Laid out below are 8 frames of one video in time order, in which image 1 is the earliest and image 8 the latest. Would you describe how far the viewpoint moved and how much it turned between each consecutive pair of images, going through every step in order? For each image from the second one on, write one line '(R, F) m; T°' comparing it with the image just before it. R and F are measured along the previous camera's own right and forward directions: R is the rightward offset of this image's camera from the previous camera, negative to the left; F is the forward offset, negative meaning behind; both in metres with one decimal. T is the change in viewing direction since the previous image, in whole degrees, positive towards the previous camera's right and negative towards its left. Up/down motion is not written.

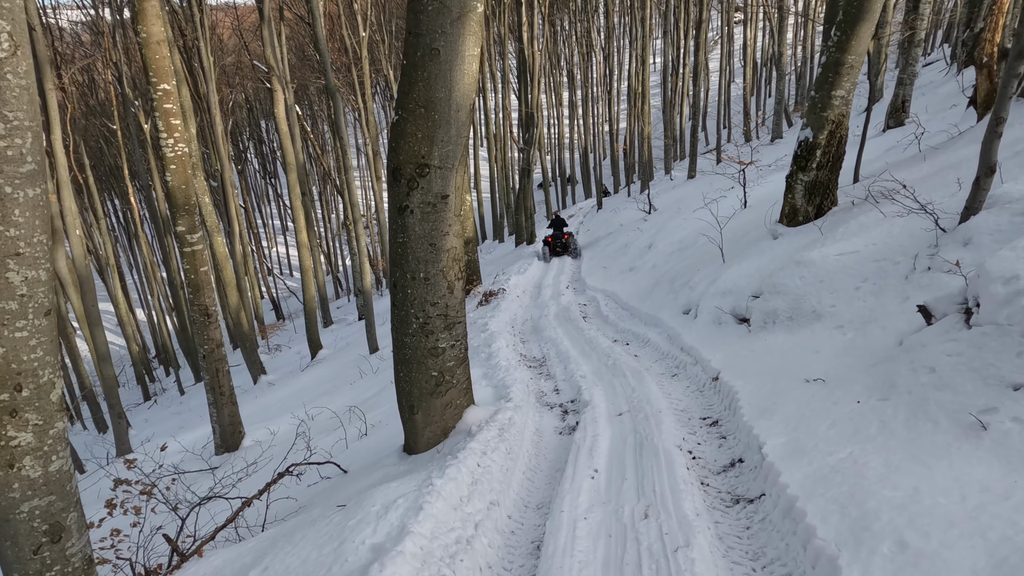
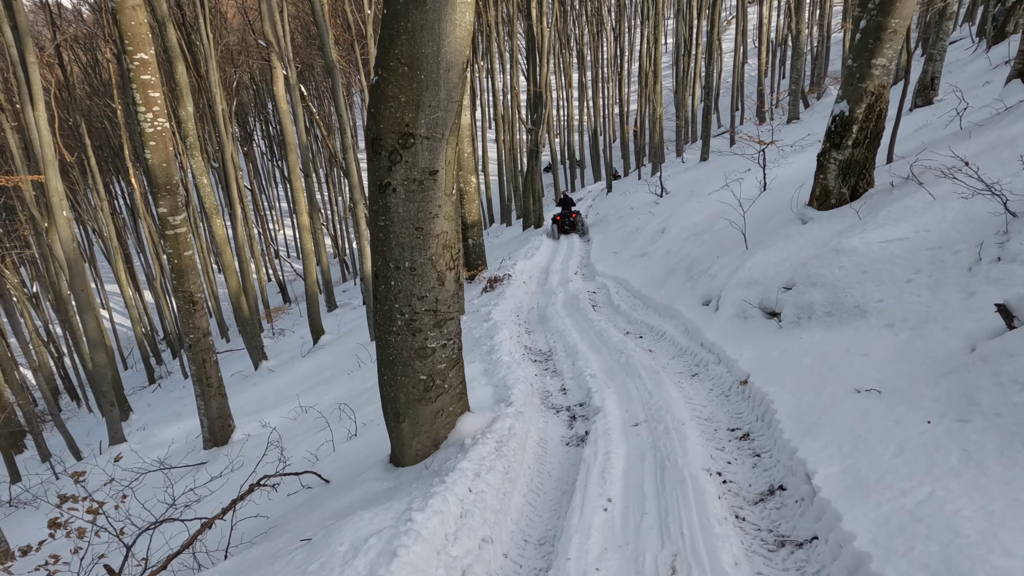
(0.0, +0.5) m; -1°
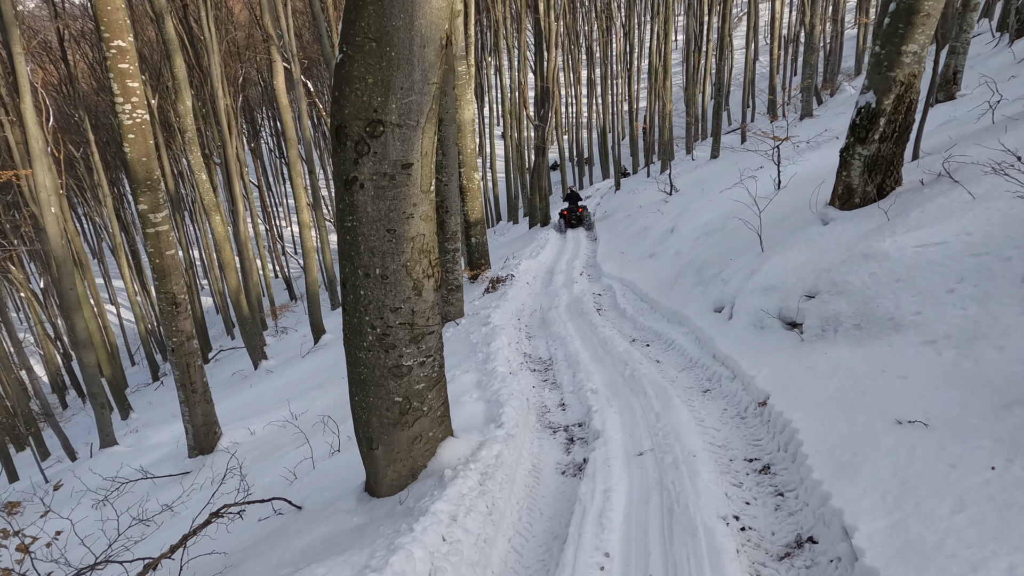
(+0.1, +0.4) m; -1°
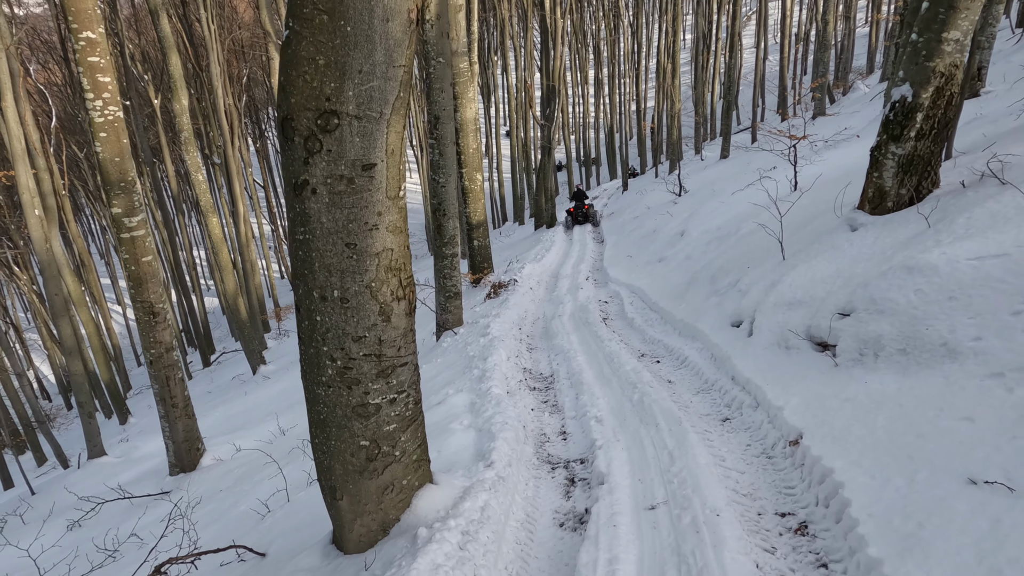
(+0.1, +0.4) m; -1°
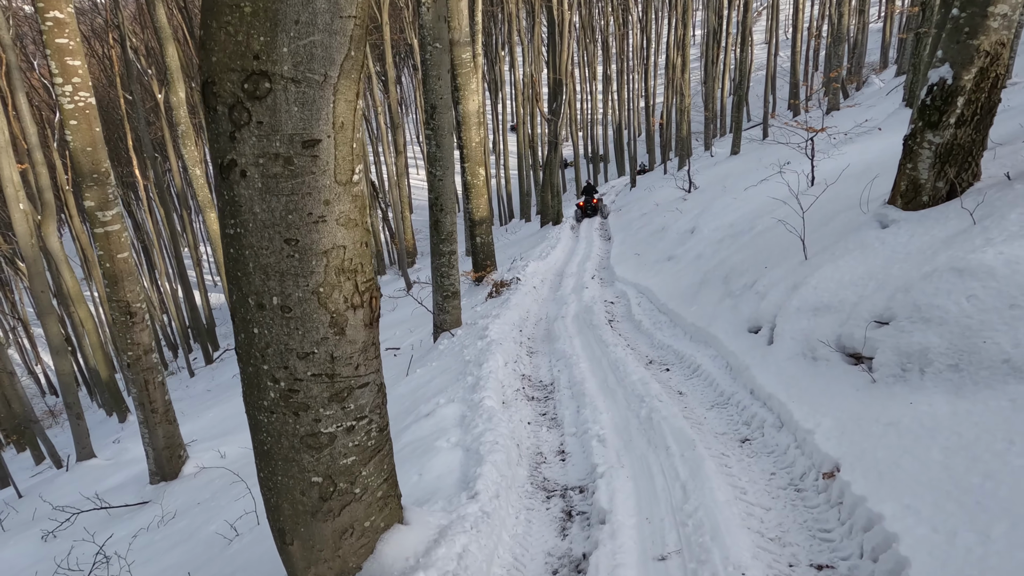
(+0.1, +0.4) m; -1°
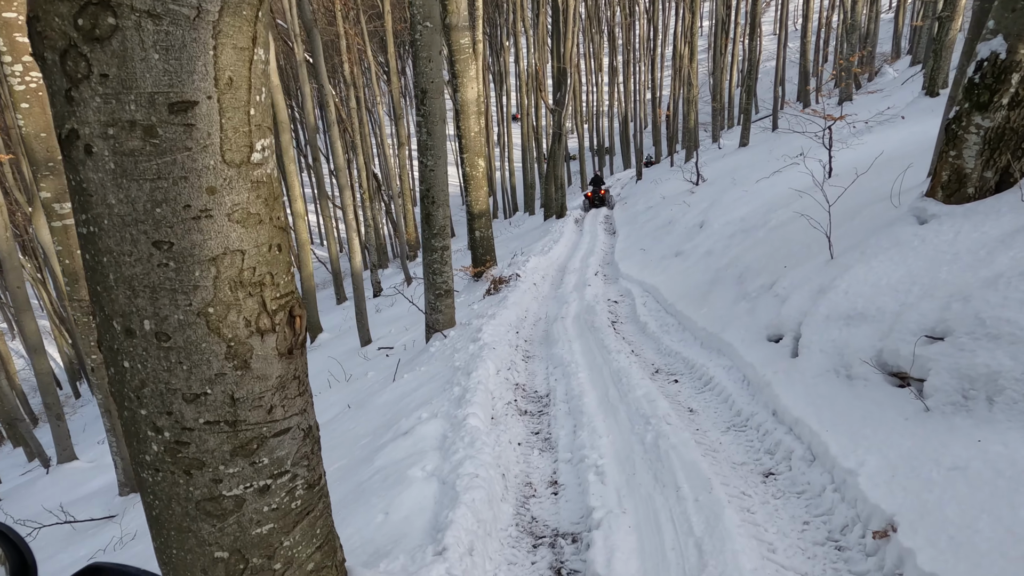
(+0.1, +0.5) m; 0°
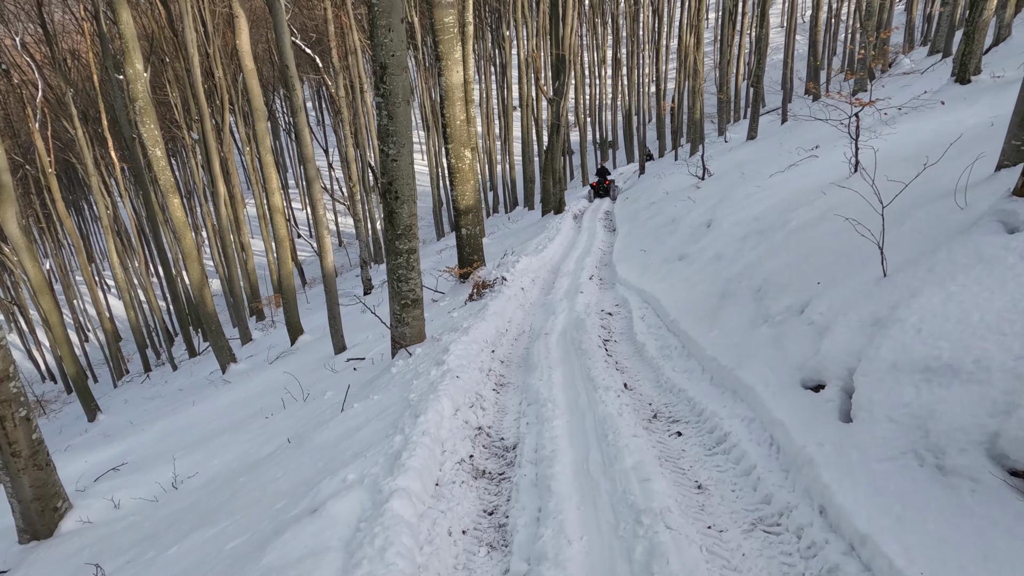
(+0.2, +1.0) m; 0°
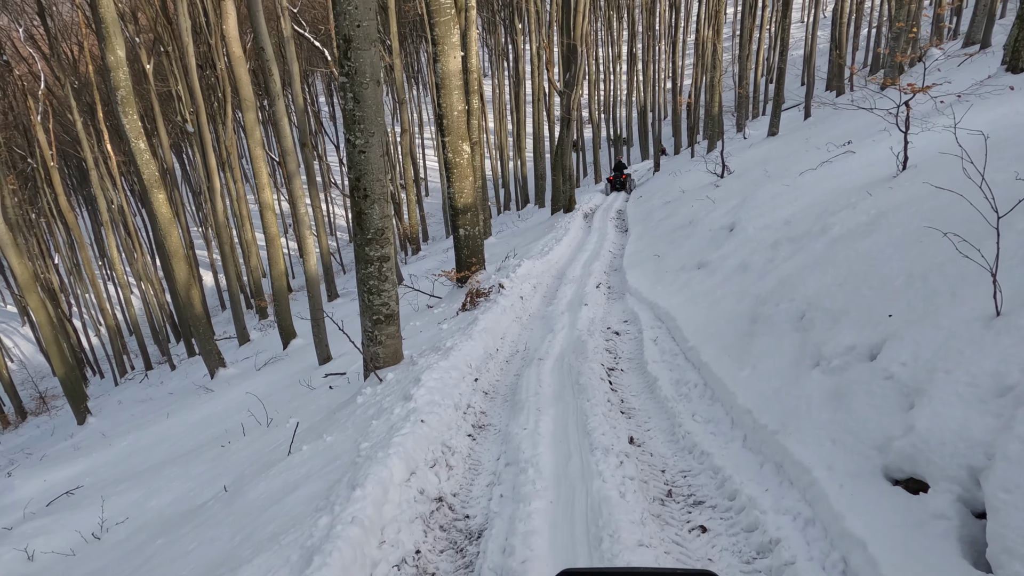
(+0.2, +0.9) m; -1°
